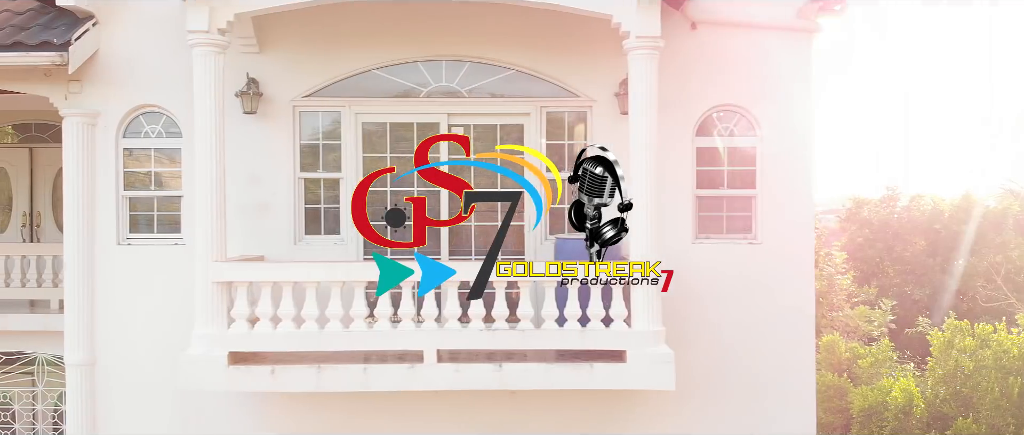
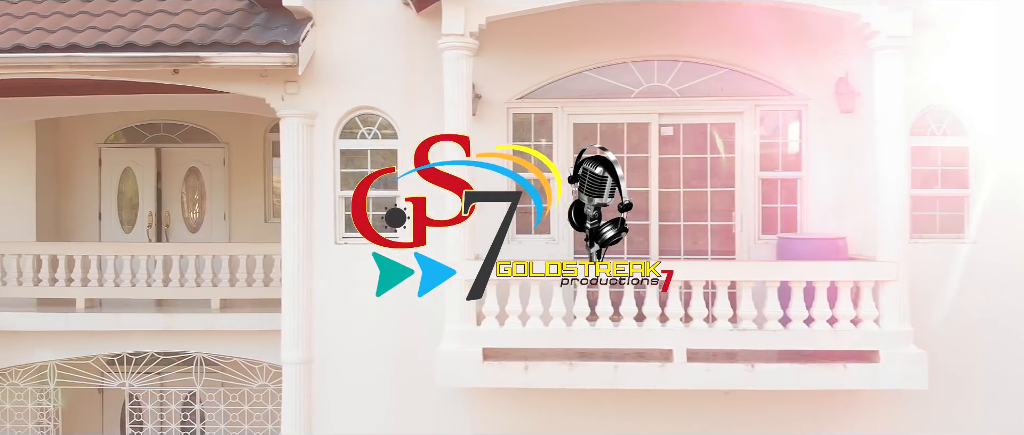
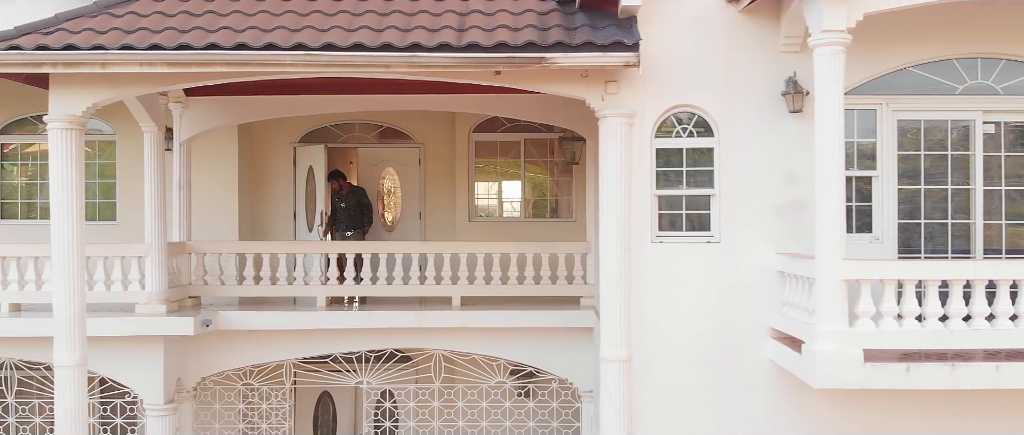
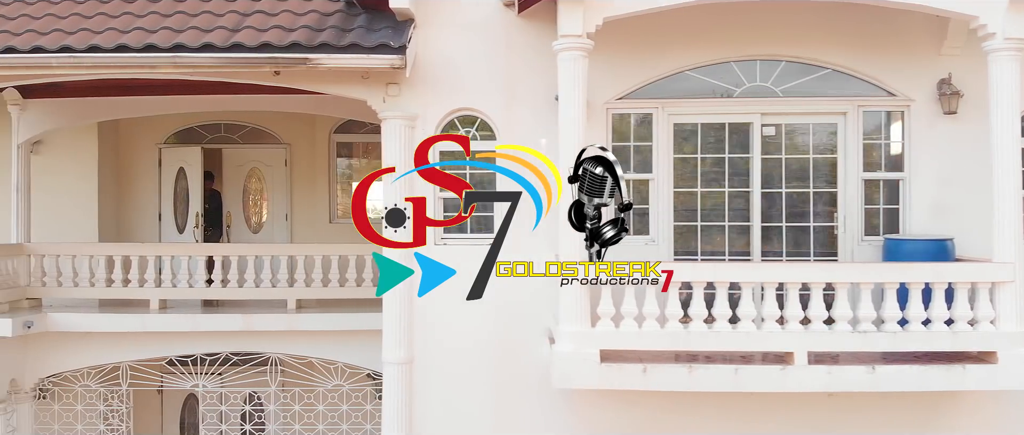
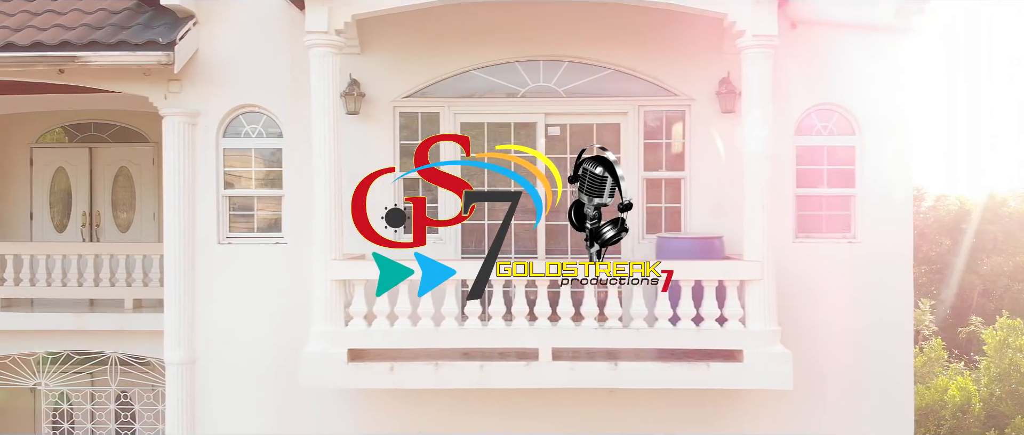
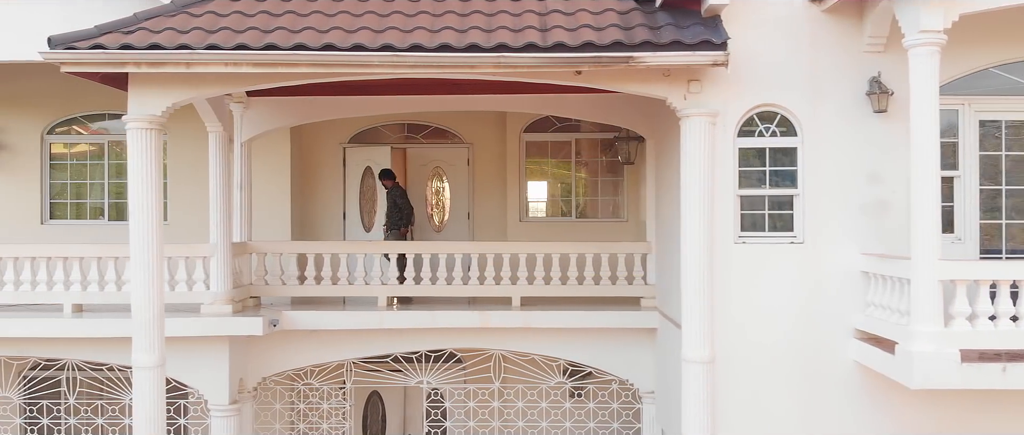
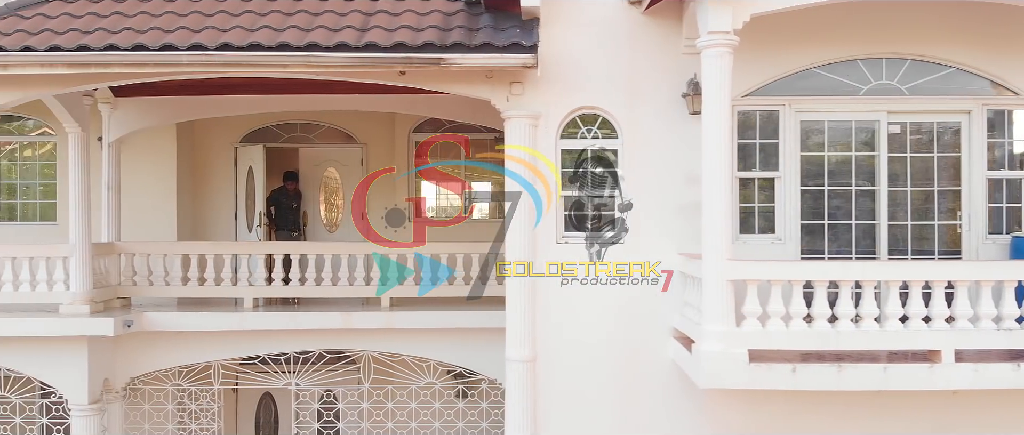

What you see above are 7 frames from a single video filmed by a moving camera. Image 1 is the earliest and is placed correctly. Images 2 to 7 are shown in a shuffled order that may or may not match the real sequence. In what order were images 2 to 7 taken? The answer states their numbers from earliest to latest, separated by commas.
5, 2, 4, 7, 3, 6
